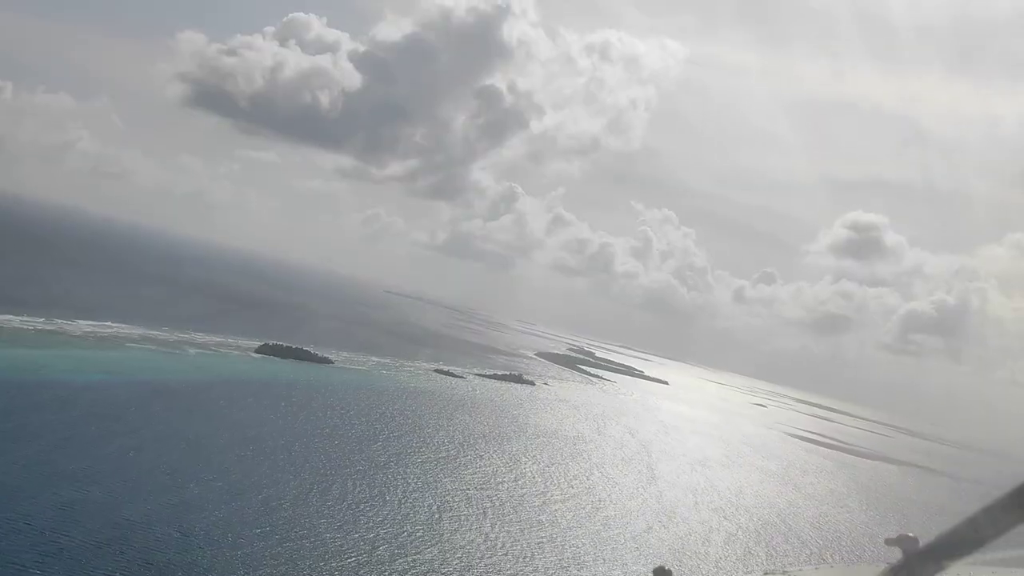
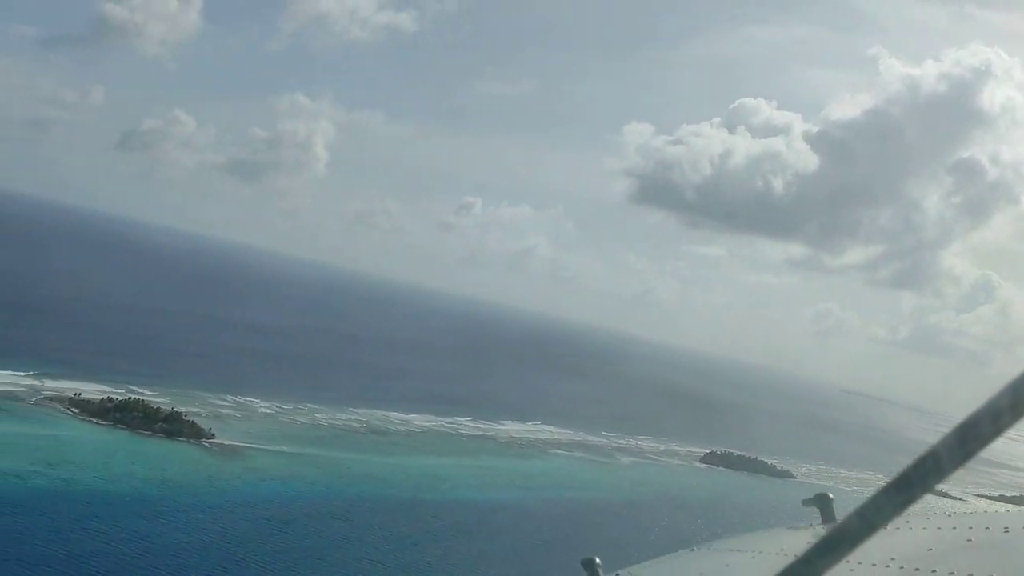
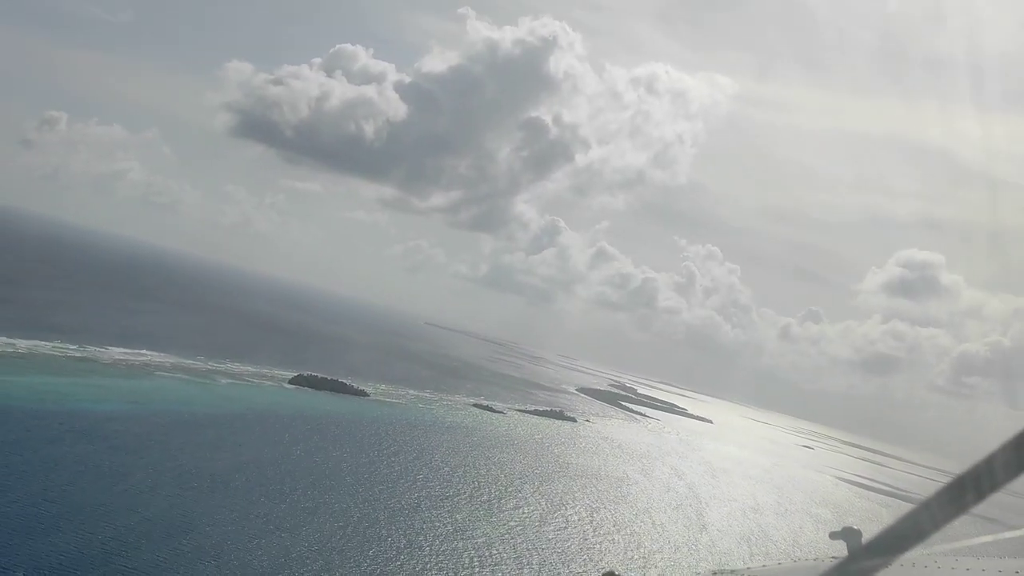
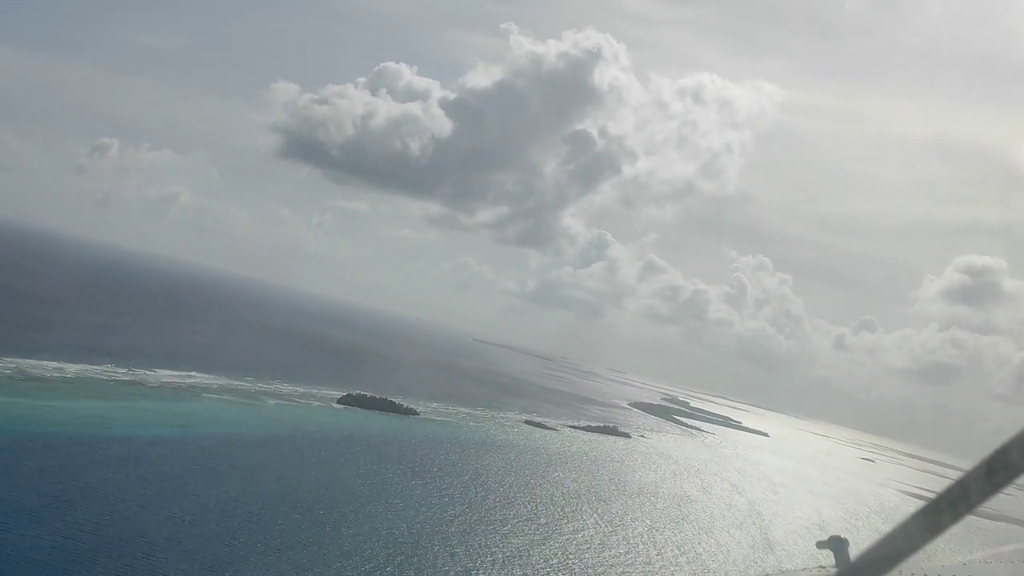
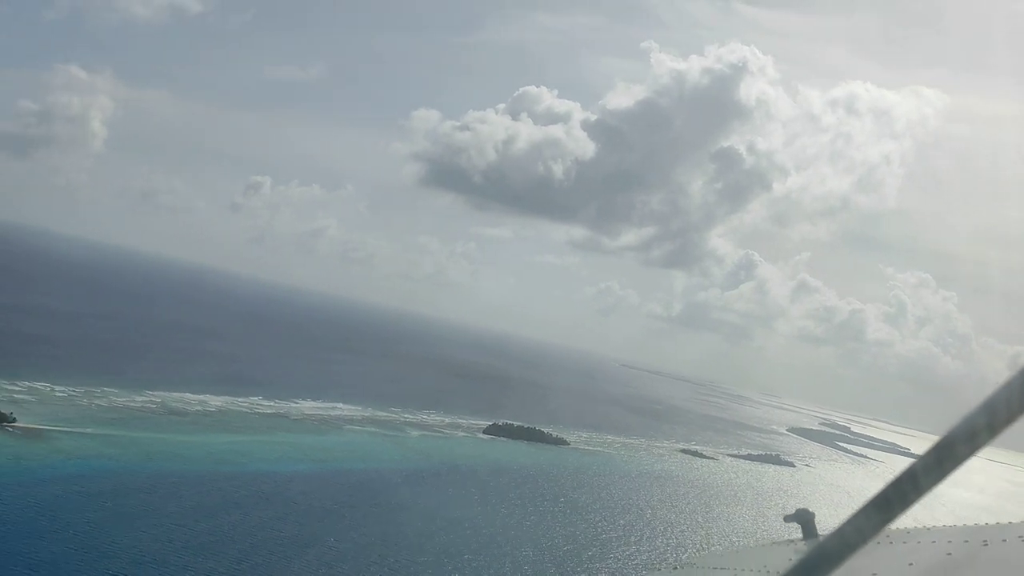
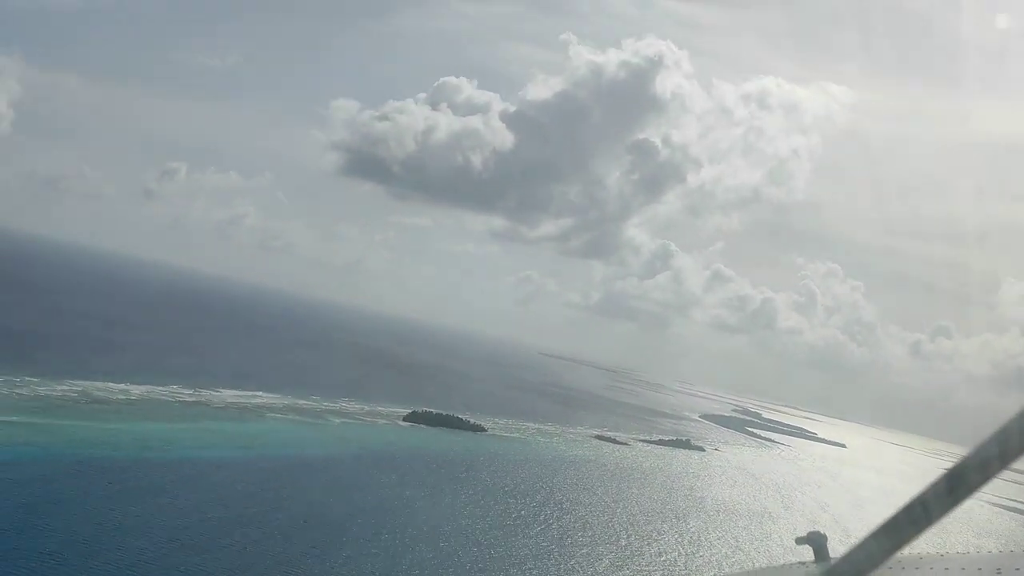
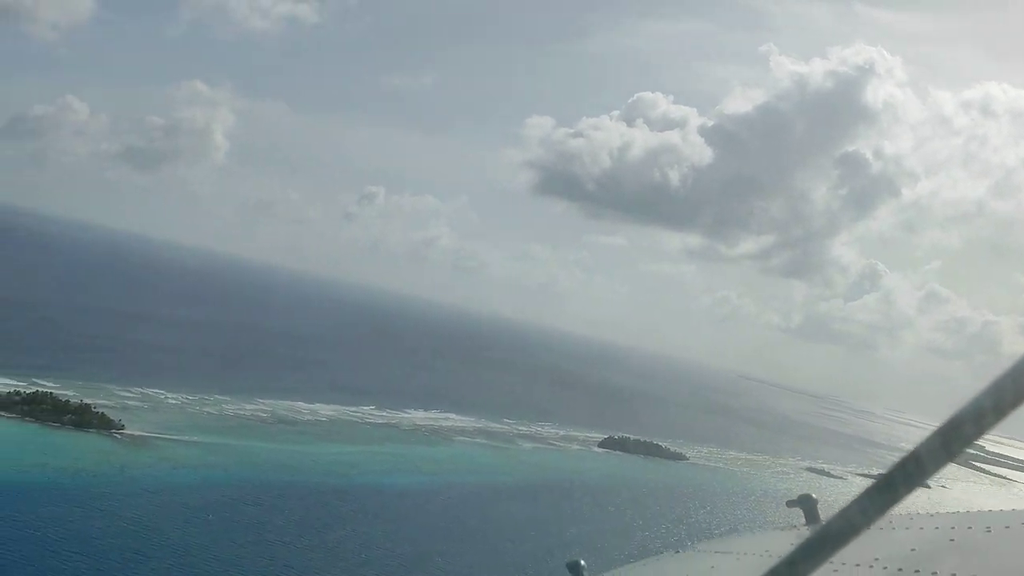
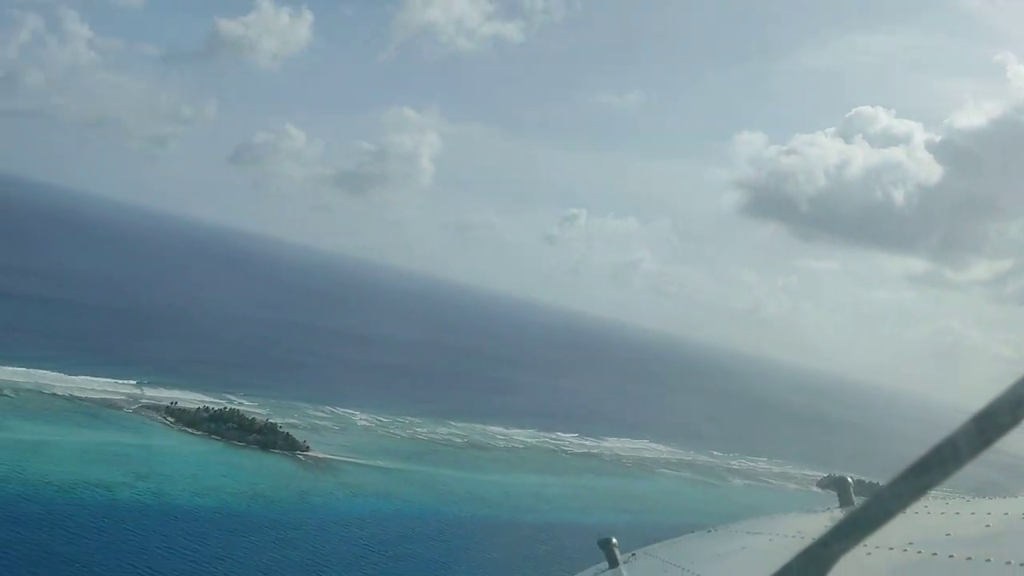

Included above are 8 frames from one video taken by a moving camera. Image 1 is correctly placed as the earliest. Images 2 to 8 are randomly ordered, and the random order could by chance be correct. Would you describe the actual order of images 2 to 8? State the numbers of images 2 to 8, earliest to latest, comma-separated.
3, 4, 6, 5, 7, 2, 8
